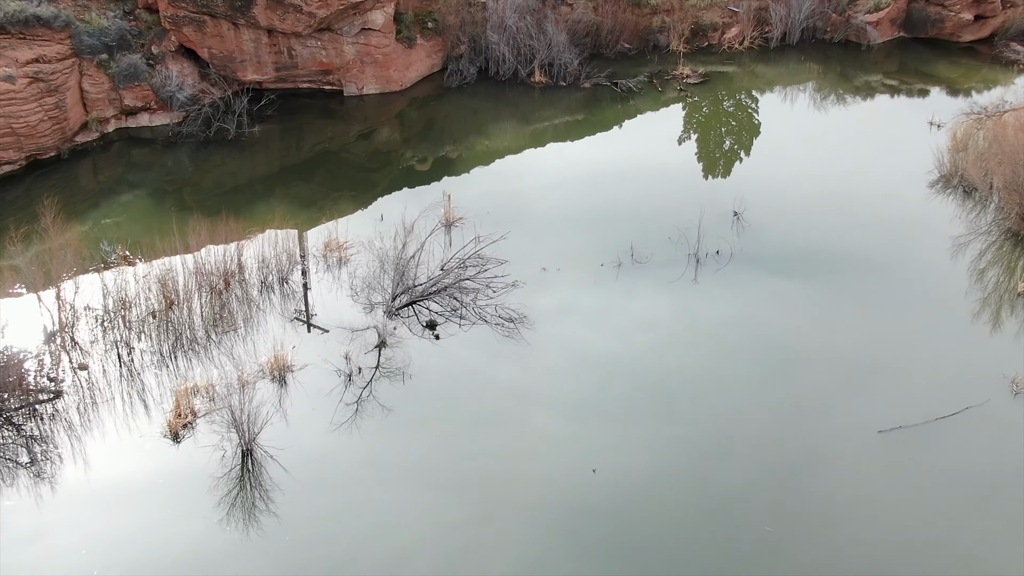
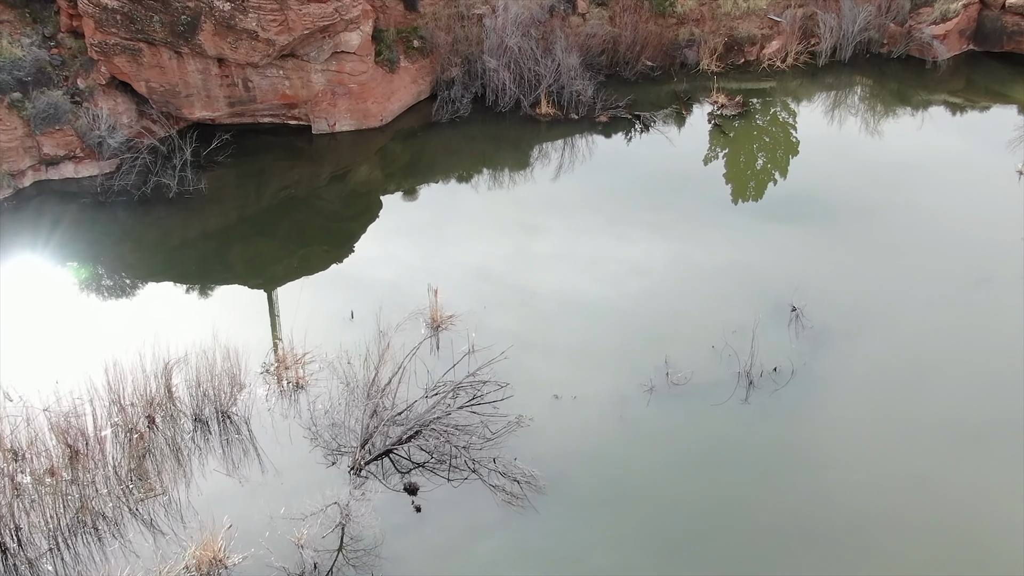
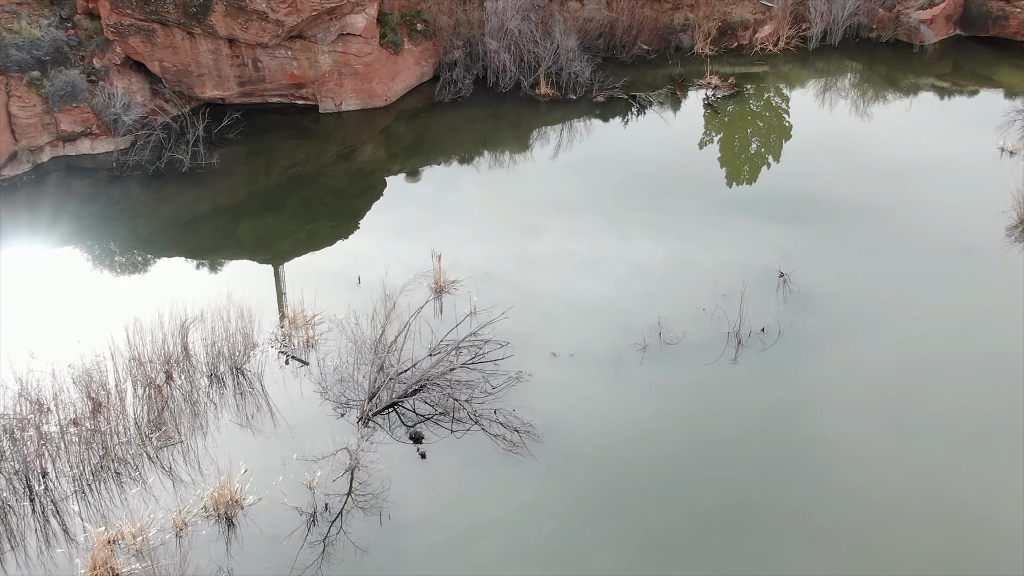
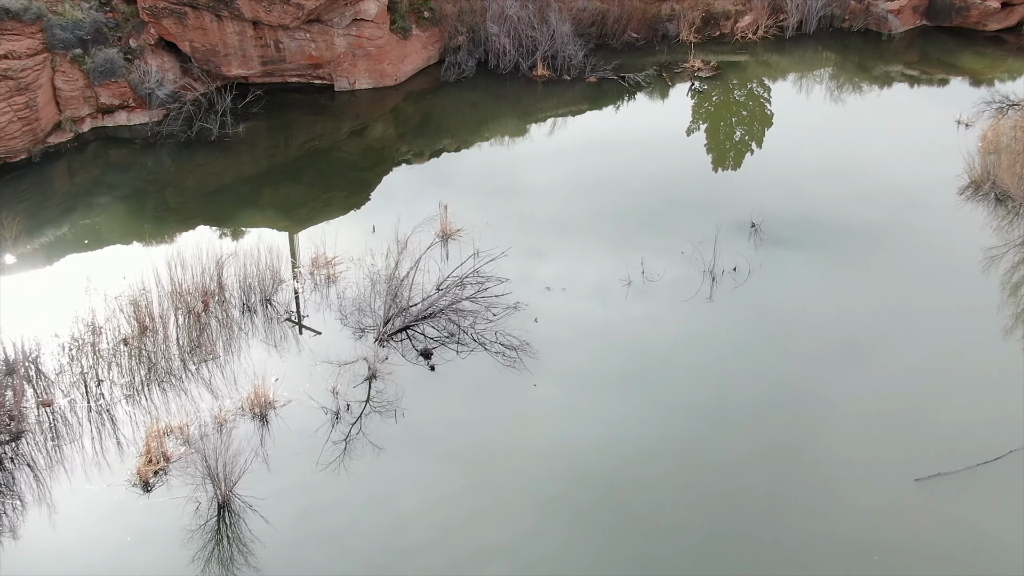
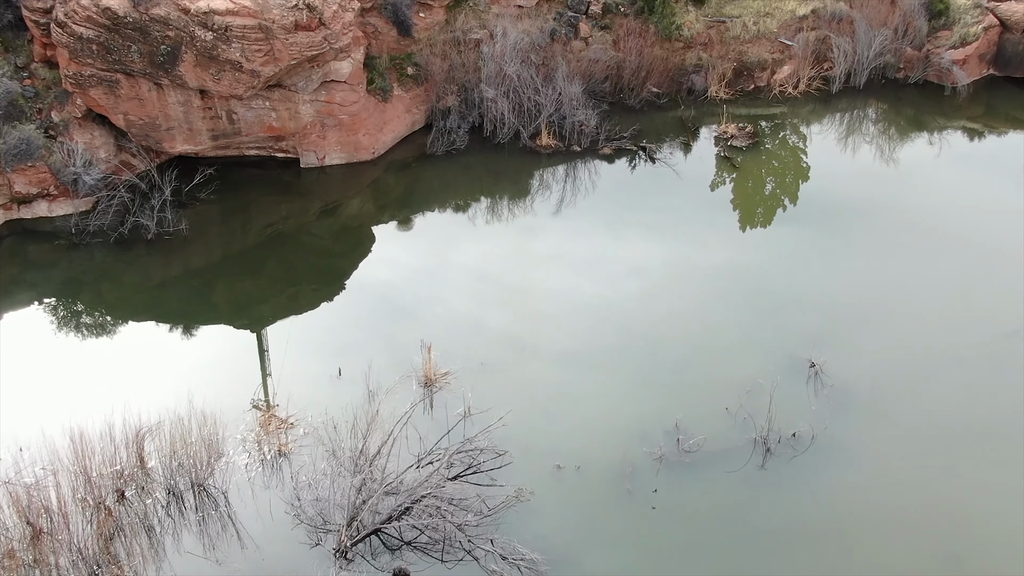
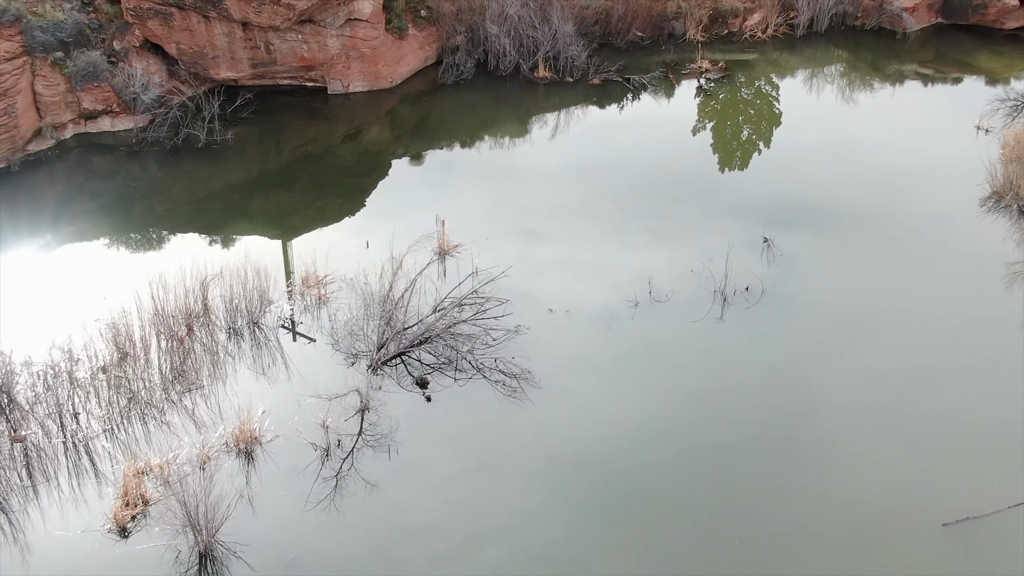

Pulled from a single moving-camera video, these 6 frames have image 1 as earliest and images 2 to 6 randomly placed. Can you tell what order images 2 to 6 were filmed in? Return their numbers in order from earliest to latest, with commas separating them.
4, 6, 3, 2, 5
